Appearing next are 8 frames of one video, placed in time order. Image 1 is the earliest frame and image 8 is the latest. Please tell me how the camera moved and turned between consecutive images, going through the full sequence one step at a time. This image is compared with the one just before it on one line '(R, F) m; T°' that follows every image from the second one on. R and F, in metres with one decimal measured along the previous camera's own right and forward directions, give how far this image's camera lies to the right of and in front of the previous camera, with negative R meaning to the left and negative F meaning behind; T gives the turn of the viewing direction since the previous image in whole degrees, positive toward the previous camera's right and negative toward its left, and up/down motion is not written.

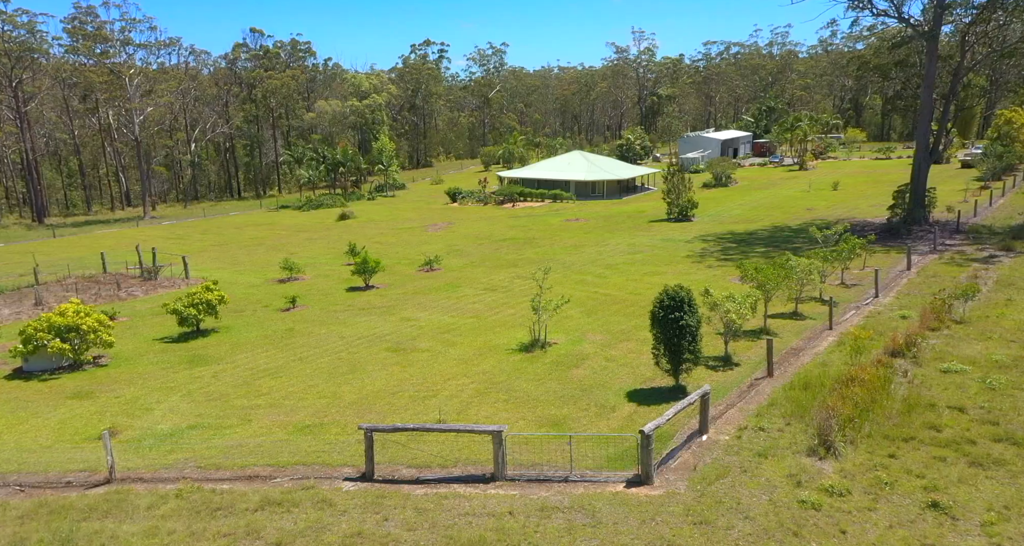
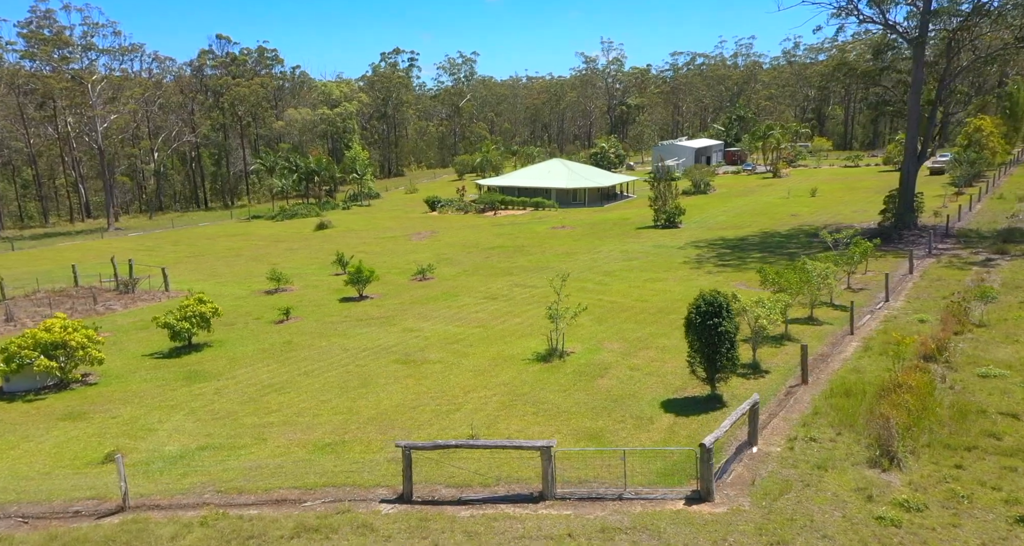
(-1.1, +0.7) m; +2°
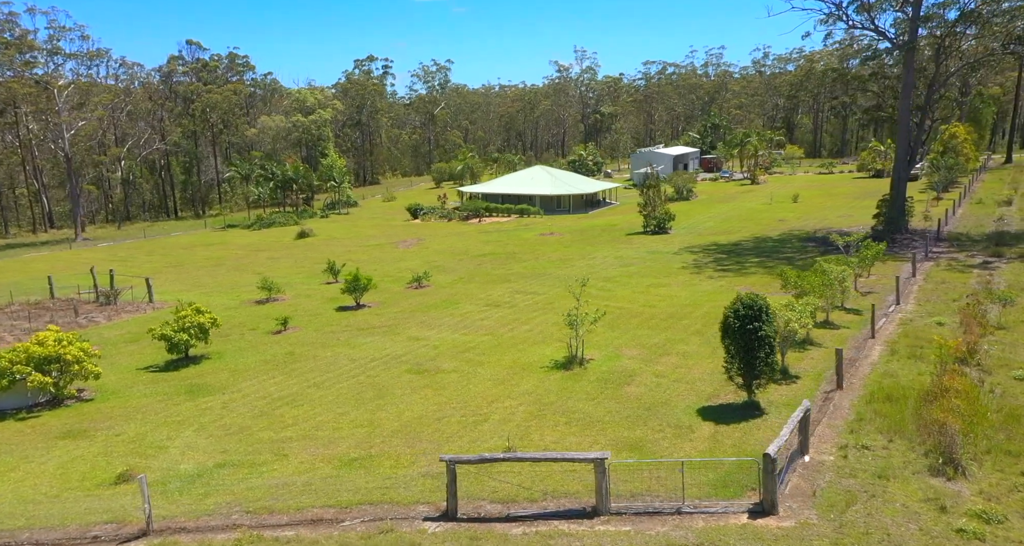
(-1.1, +0.5) m; +2°
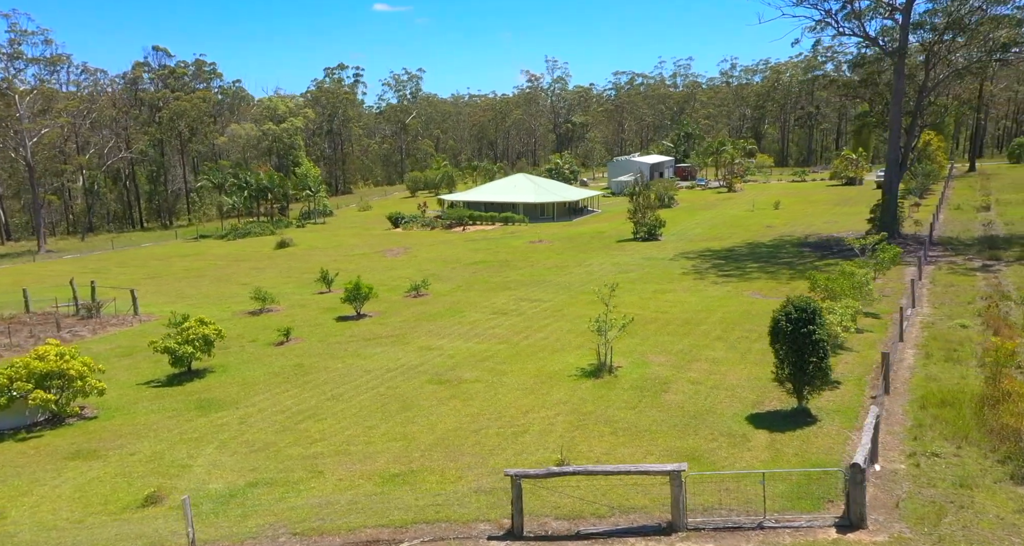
(-1.3, +0.6) m; +2°
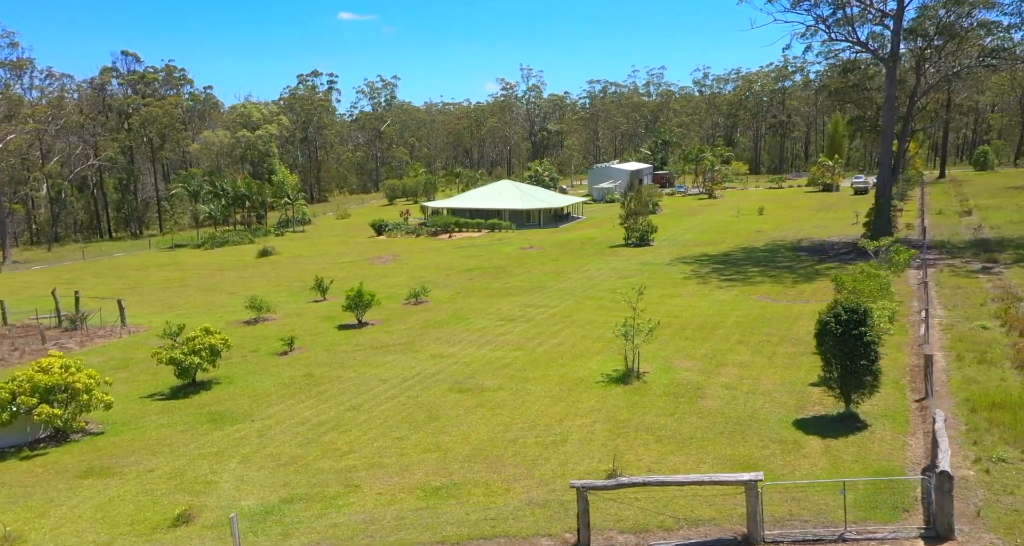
(-1.1, +0.5) m; +2°
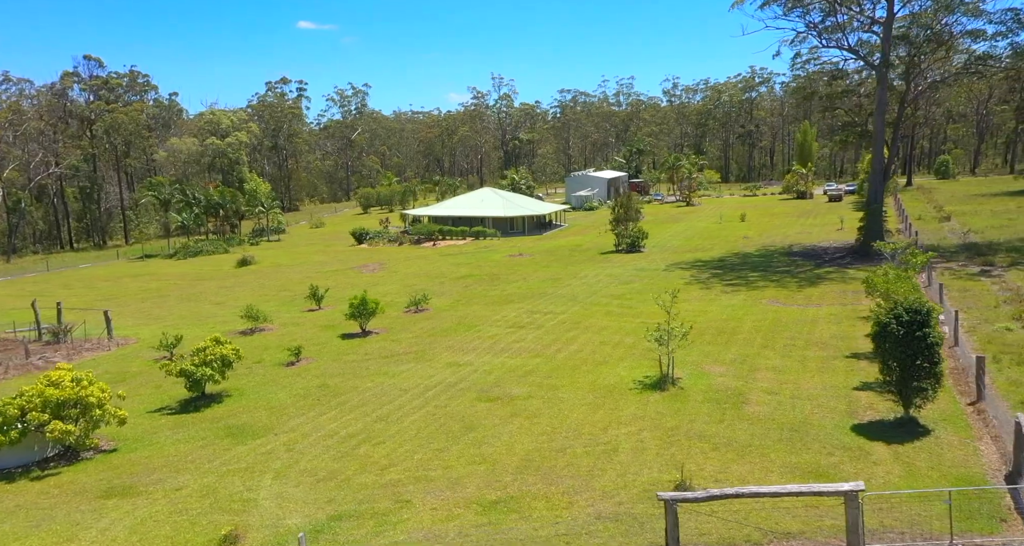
(-1.3, +0.6) m; +3°
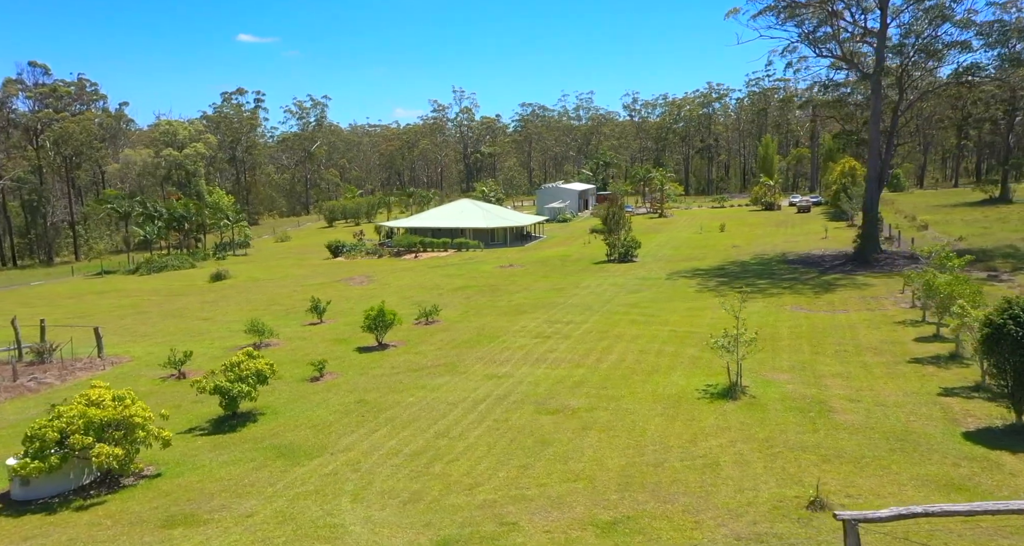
(-2.1, +0.9) m; +4°
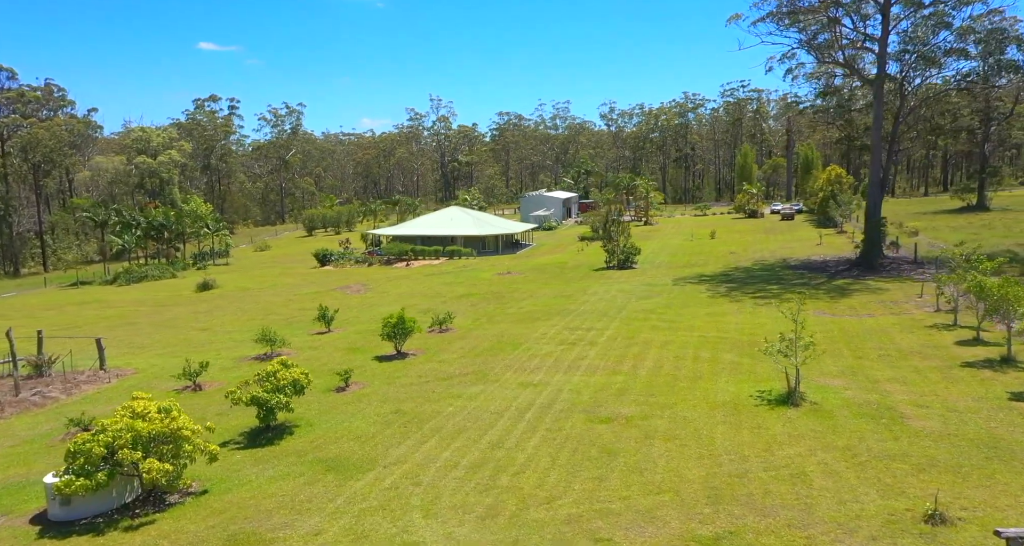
(-1.5, +0.6) m; +2°
